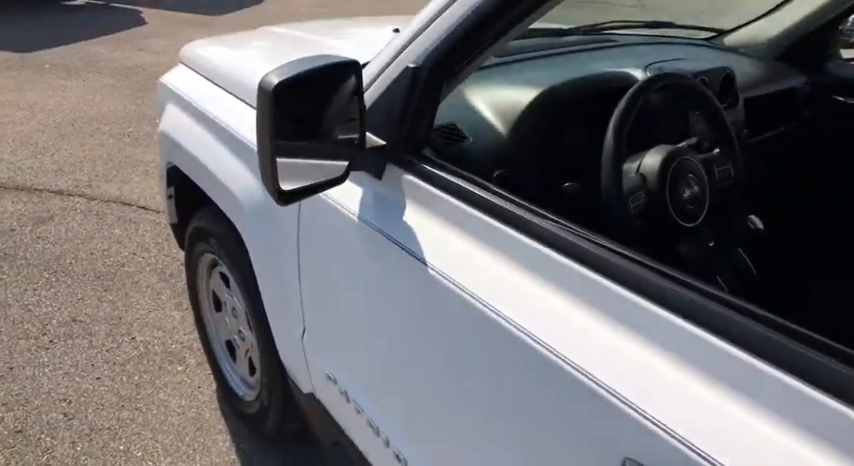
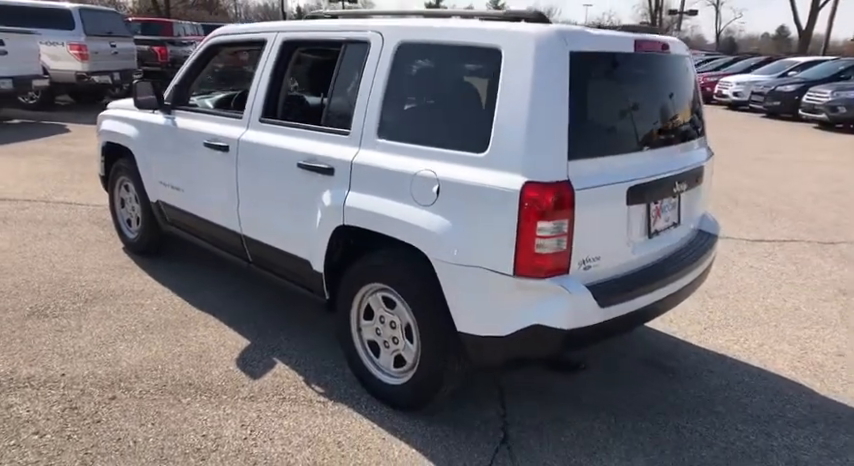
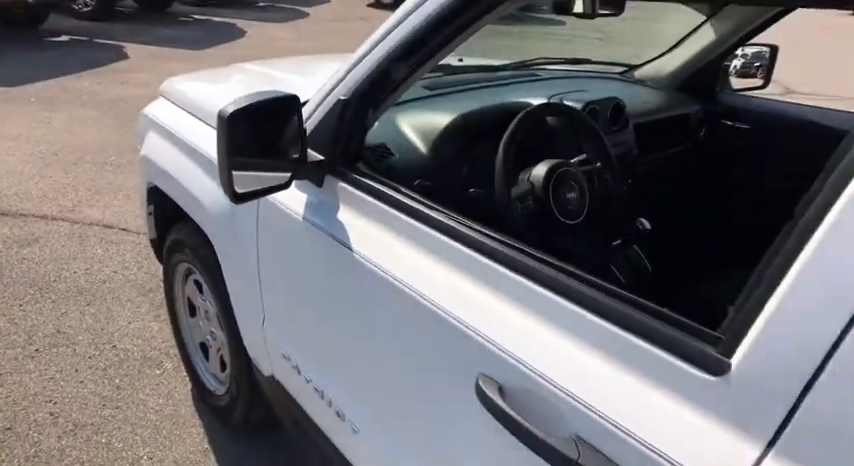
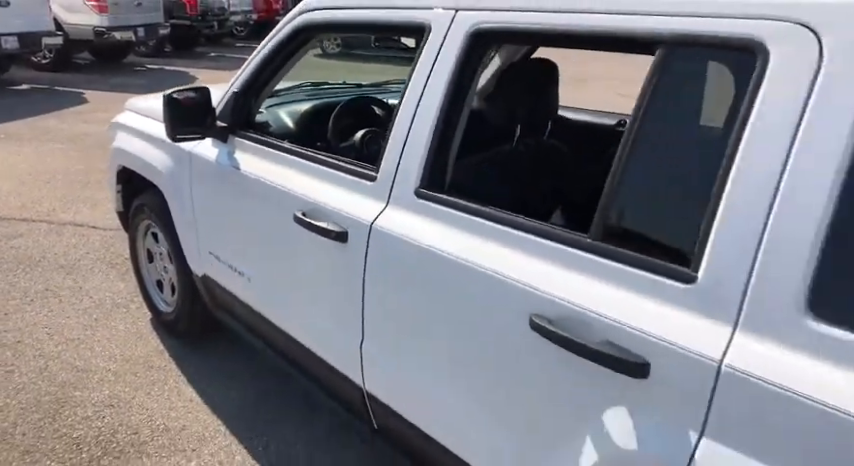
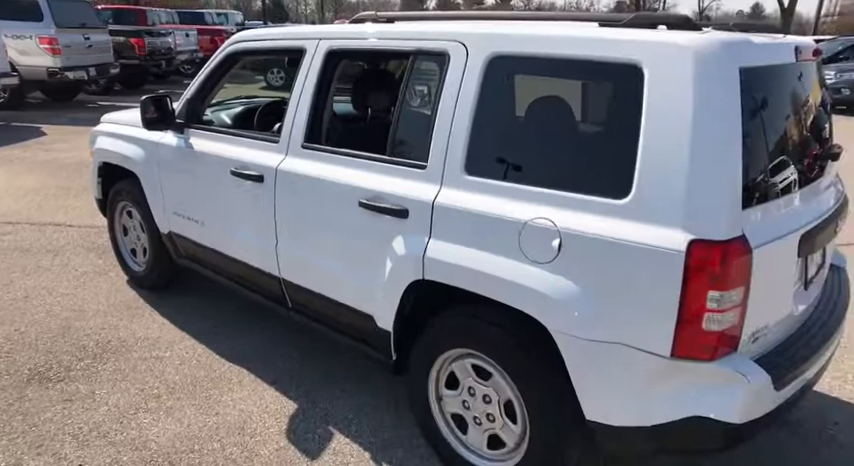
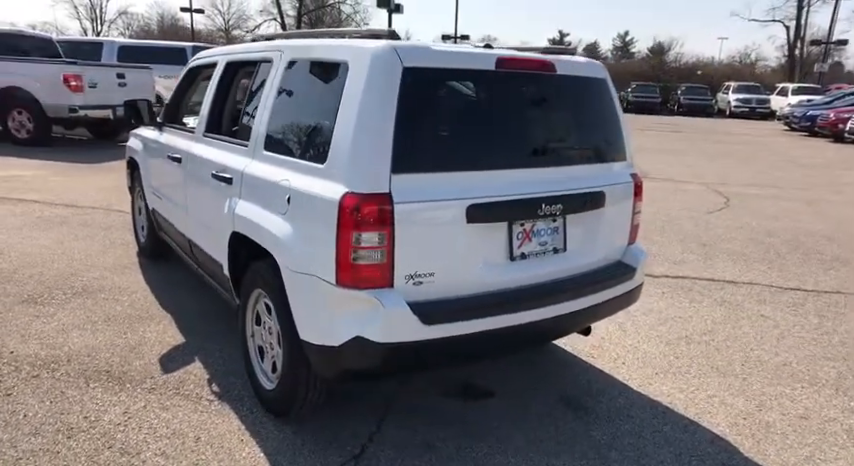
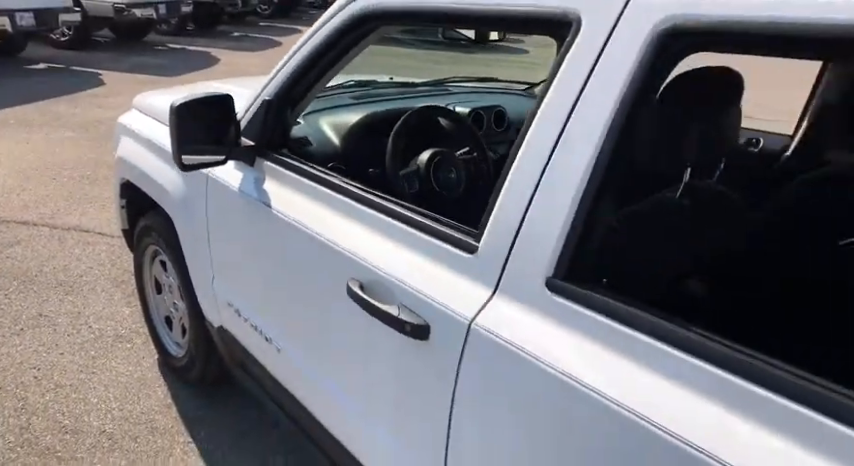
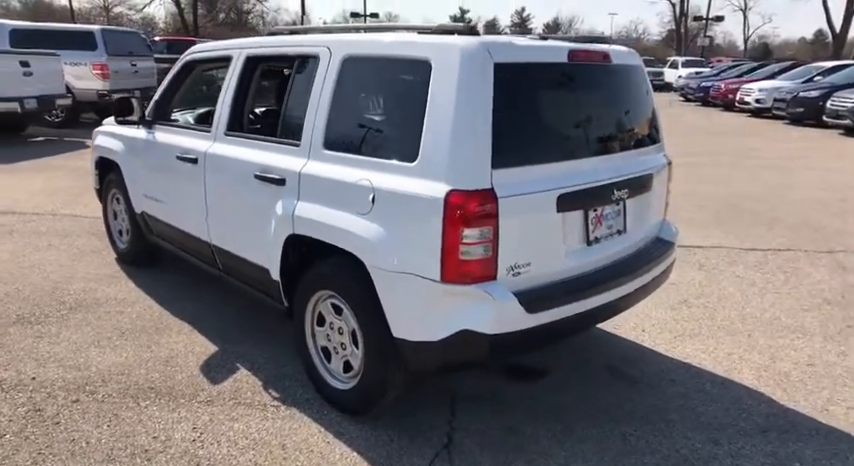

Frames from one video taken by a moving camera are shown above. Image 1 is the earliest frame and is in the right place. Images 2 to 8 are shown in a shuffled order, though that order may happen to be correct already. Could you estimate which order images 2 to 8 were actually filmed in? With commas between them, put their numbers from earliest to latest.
3, 7, 4, 5, 2, 8, 6
